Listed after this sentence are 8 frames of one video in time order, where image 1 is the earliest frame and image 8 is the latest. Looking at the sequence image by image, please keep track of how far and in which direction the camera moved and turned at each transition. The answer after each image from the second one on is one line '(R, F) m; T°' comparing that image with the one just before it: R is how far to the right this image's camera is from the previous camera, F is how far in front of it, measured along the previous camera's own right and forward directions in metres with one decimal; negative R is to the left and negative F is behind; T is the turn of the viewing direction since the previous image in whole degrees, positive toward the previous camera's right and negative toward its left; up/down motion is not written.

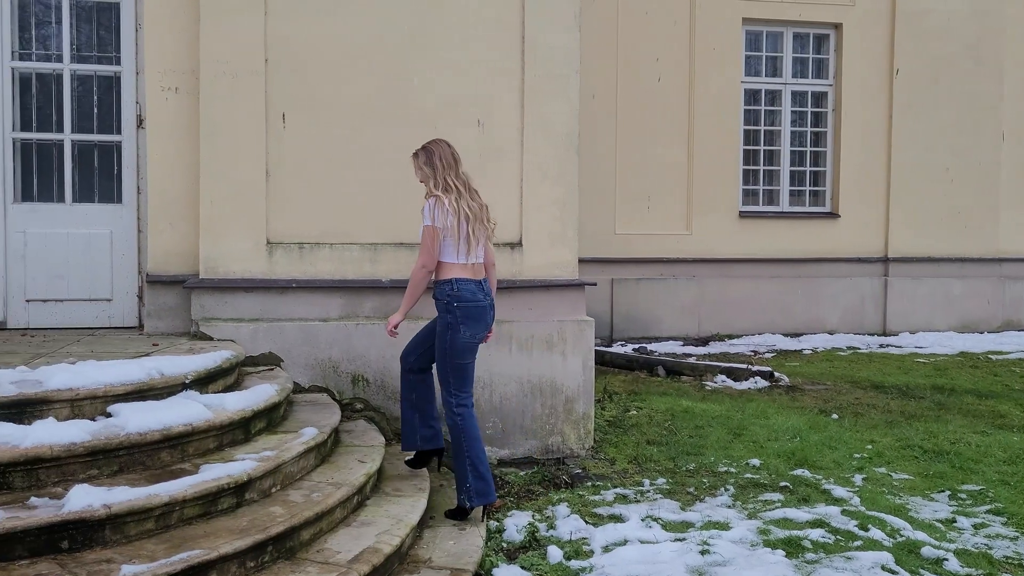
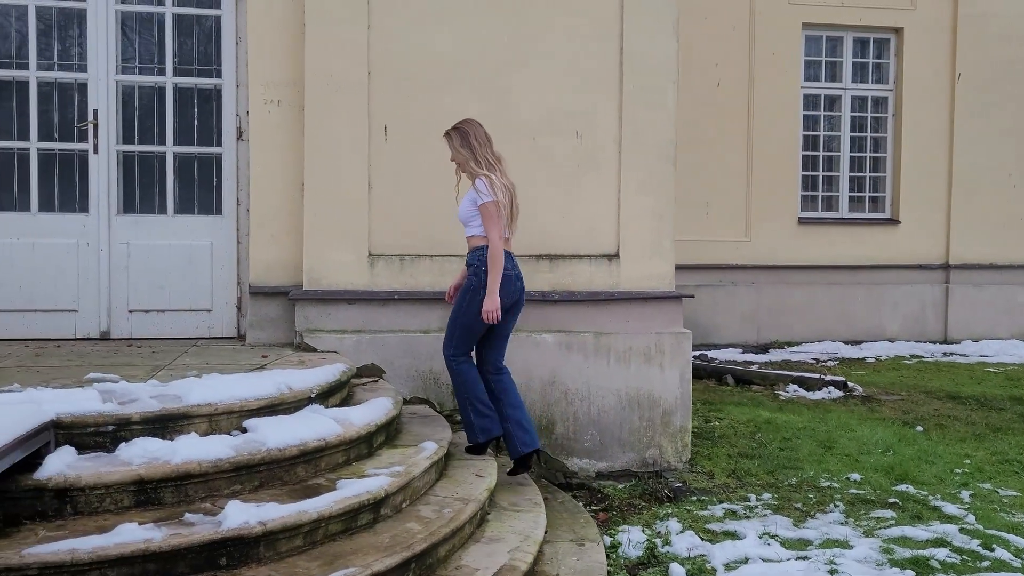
(-0.4, 0.0) m; -2°
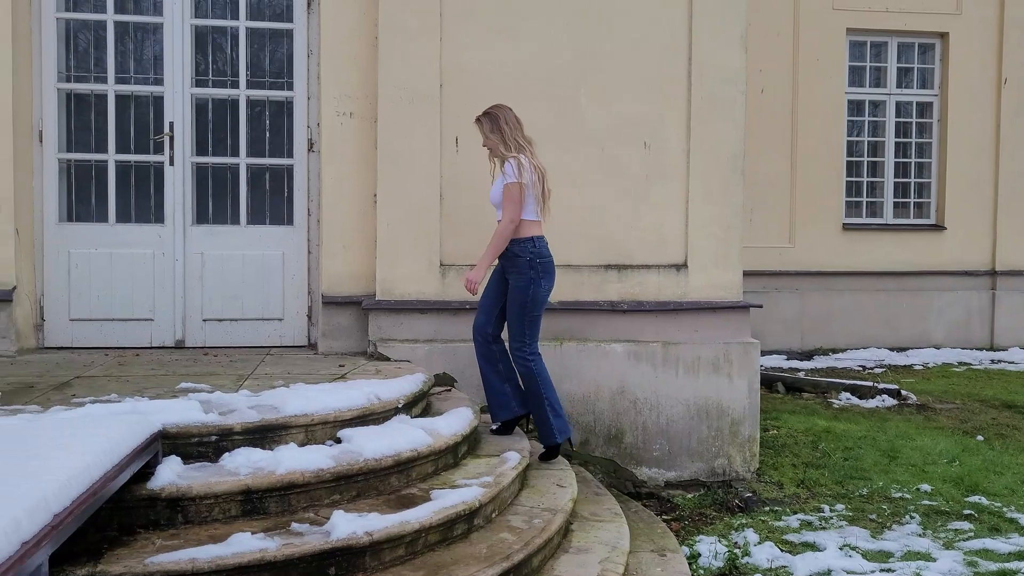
(-0.2, 0.0) m; -1°
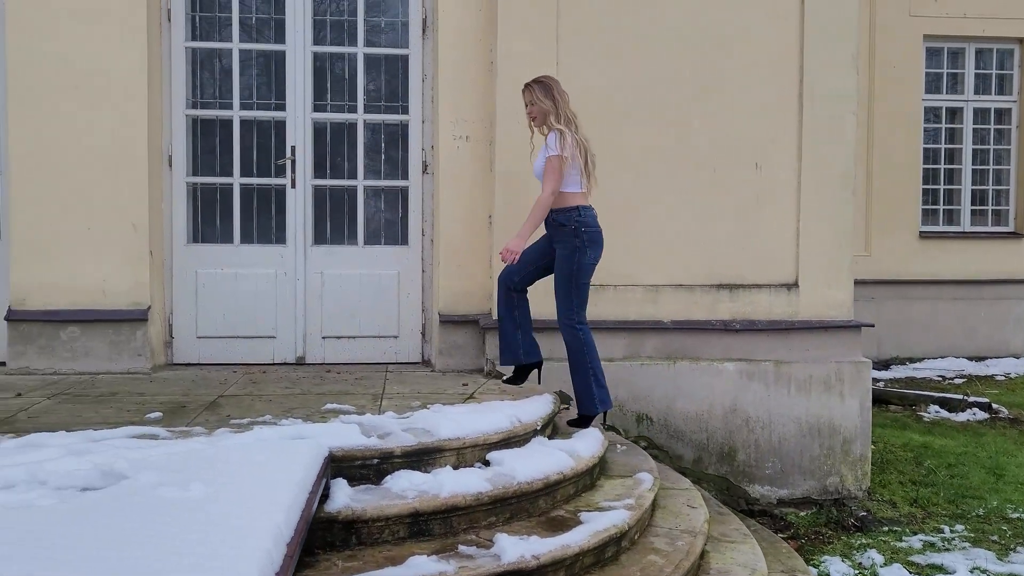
(-0.4, -0.1) m; -3°
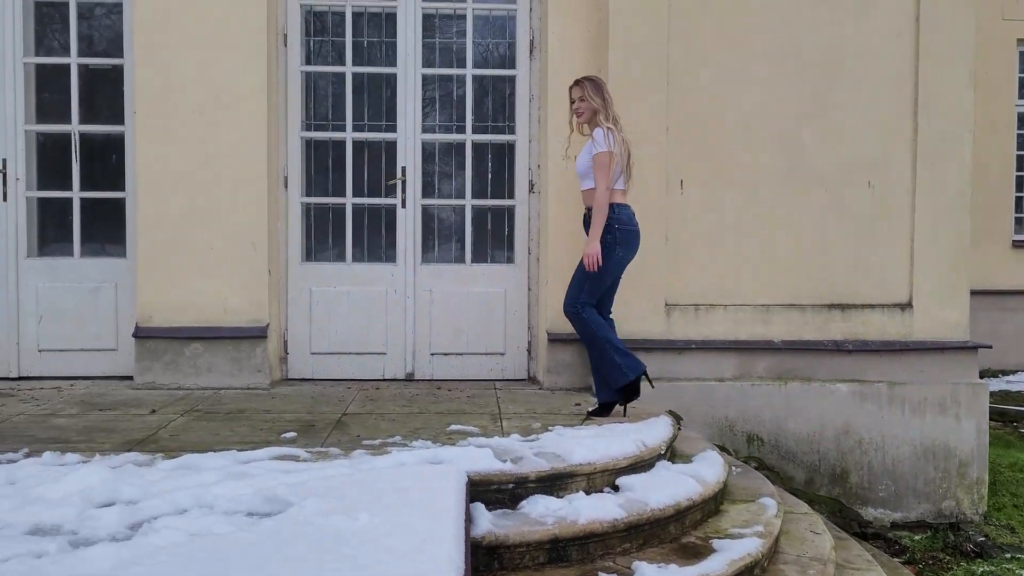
(-0.3, 0.0) m; -4°
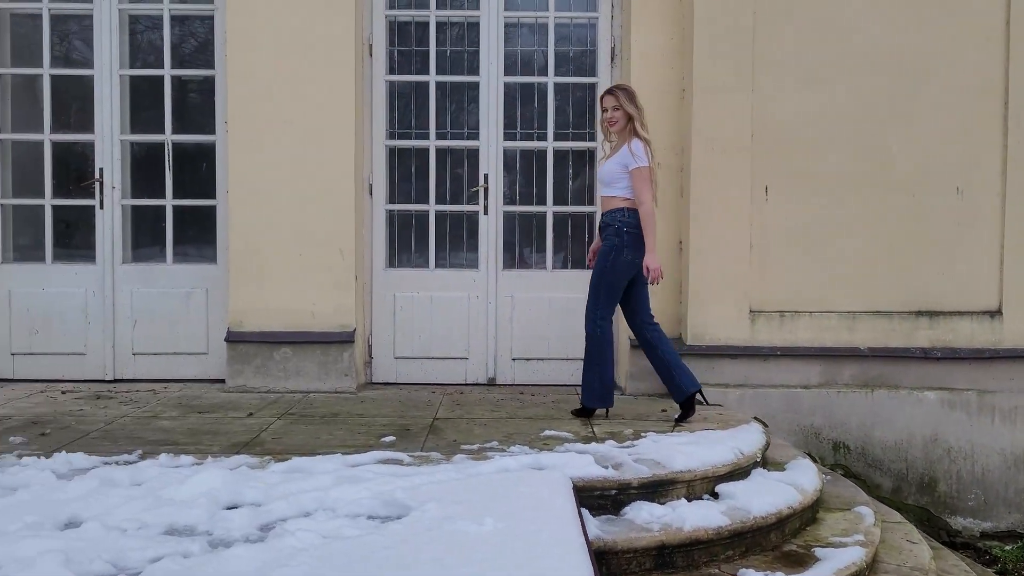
(-0.2, 0.0) m; -3°
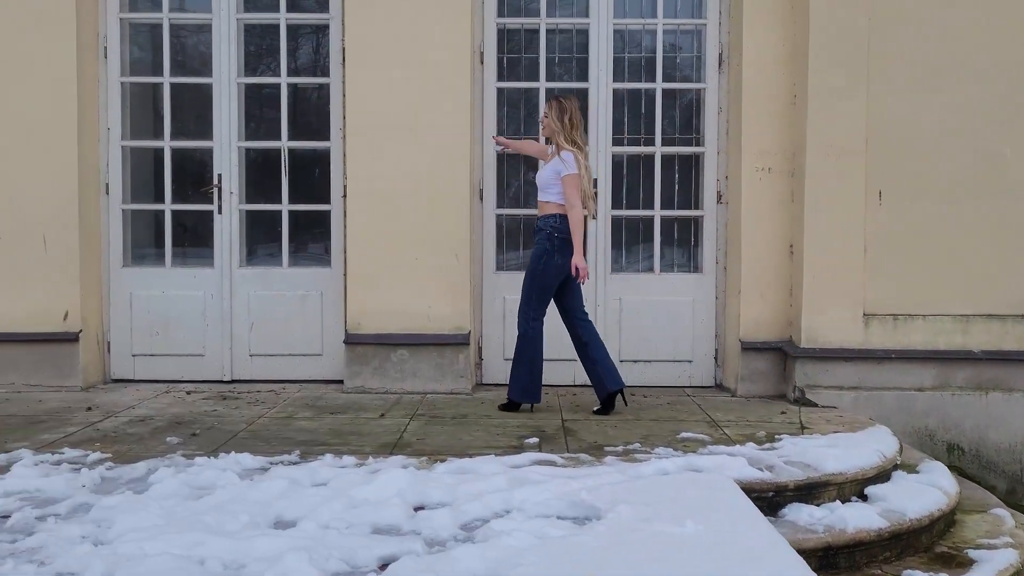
(-0.5, -0.1) m; -1°
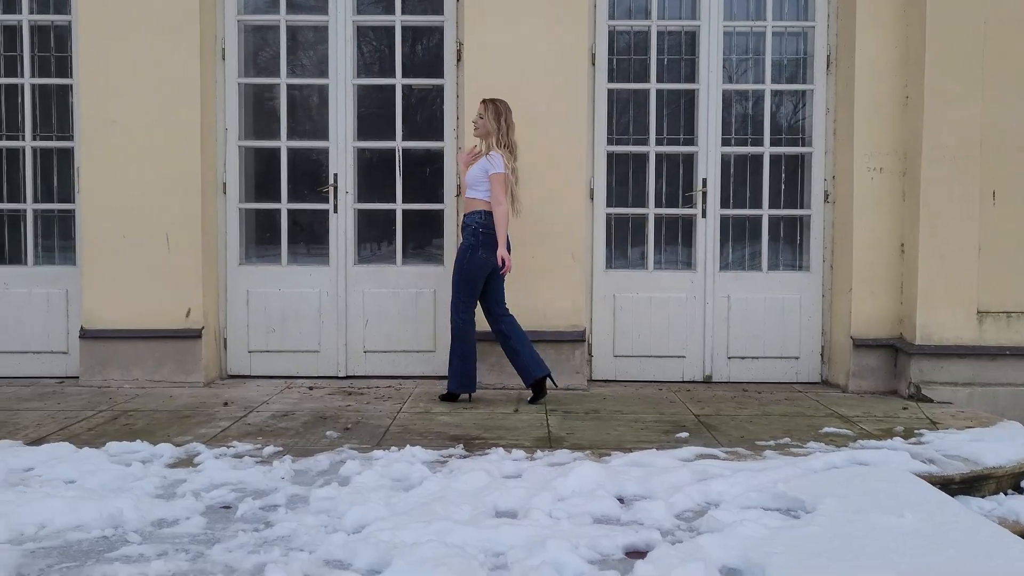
(-0.6, -0.1) m; 0°
